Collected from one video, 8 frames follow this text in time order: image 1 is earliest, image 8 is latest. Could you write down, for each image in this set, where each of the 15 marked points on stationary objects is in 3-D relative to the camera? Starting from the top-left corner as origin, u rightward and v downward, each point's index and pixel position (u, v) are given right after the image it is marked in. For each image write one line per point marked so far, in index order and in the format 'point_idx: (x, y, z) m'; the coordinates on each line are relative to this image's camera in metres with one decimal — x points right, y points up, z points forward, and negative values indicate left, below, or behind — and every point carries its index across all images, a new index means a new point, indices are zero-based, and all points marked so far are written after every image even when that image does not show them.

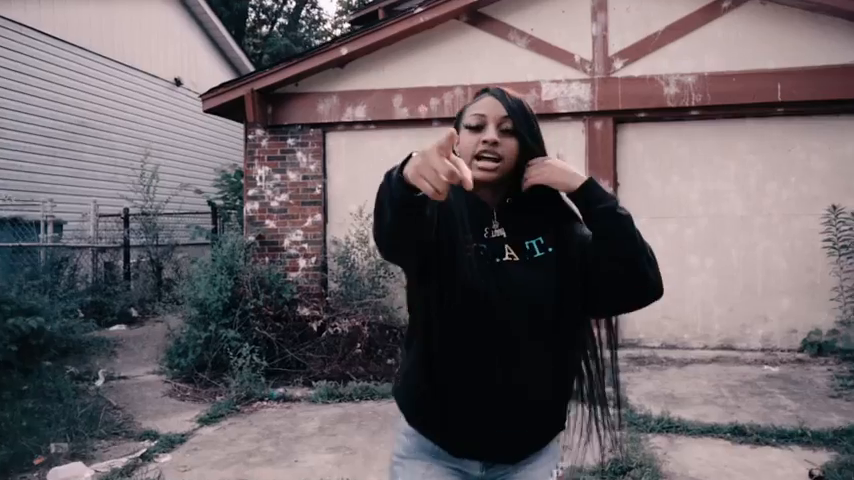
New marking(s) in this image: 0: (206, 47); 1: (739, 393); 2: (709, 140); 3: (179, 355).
0: (-4.4, +3.8, +14.1) m
1: (+2.6, -1.3, +5.8) m
2: (+2.8, +1.0, +7.1) m
3: (-2.3, -1.1, +6.6) m
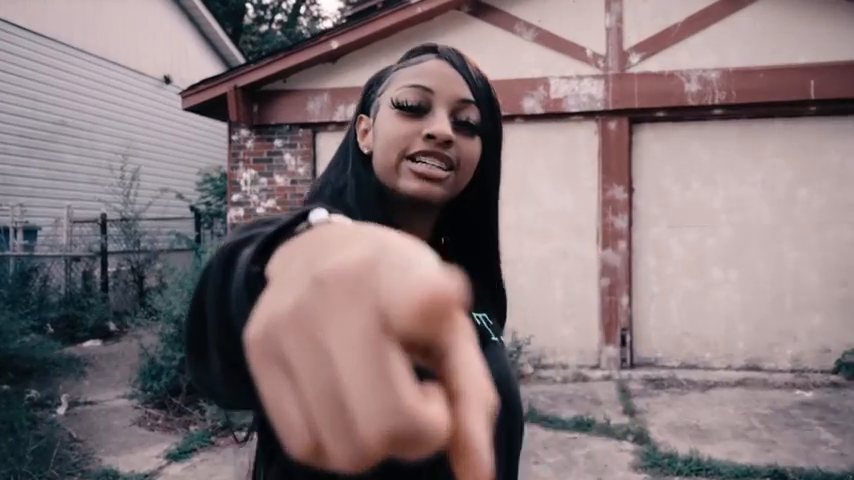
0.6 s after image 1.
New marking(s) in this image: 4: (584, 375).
0: (-4.4, +3.8, +13.5) m
1: (+2.5, -1.4, +5.2) m
2: (+2.8, +0.9, +6.5) m
3: (-2.3, -1.2, +6.0) m
4: (+1.4, -1.2, +6.5) m
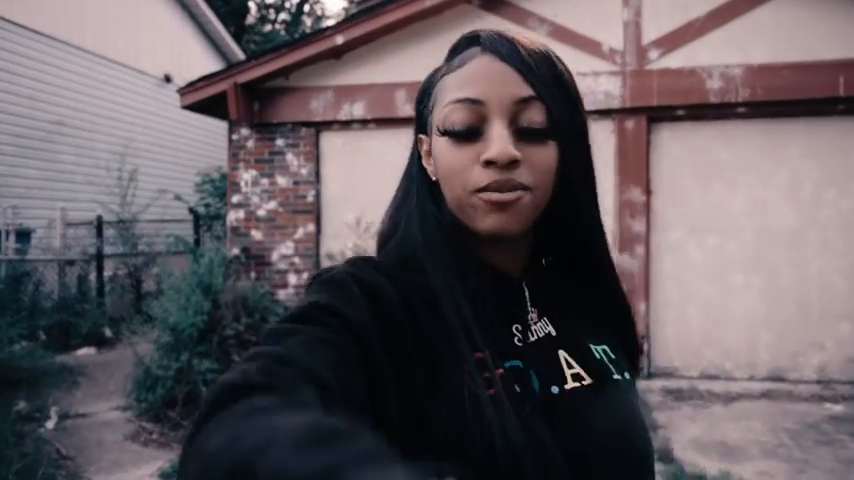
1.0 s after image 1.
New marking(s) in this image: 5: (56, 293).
0: (-4.3, +3.7, +13.3) m
1: (+2.6, -1.4, +4.9) m
2: (+2.9, +0.9, +6.2) m
3: (-2.3, -1.2, +5.7) m
4: (+1.5, -1.3, +6.2) m
5: (-3.9, -0.5, +7.5) m
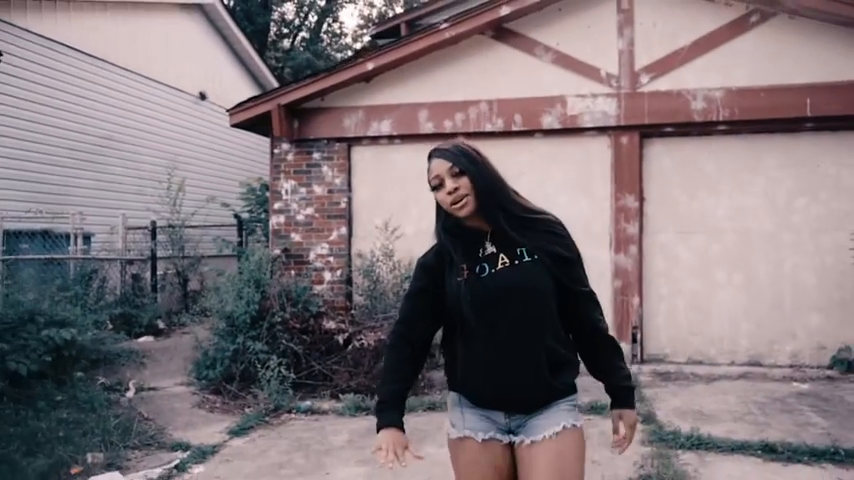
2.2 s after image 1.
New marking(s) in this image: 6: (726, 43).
0: (-4.0, +3.6, +14.3) m
1: (+2.8, -1.4, +5.7) m
2: (+3.1, +0.9, +7.1) m
3: (-2.1, -1.2, +6.7) m
4: (+1.7, -1.3, +7.1) m
5: (-3.7, -0.6, +8.5) m
6: (+3.0, +2.0, +7.0) m
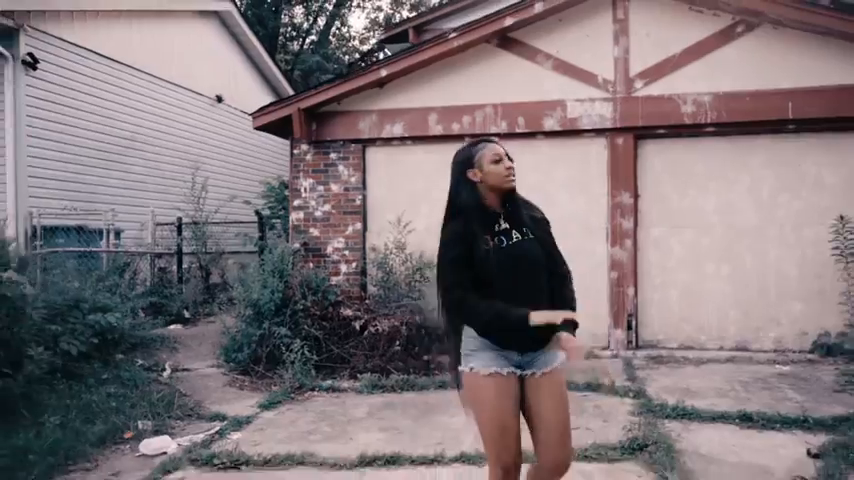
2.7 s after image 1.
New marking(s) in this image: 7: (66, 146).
0: (-3.8, +3.7, +14.9) m
1: (+2.9, -1.3, +6.3) m
2: (+3.2, +0.9, +7.6) m
3: (-2.0, -1.1, +7.2) m
4: (+1.8, -1.2, +7.7) m
5: (-3.5, -0.5, +9.1) m
6: (+3.1, +2.0, +7.5) m
7: (-4.8, +1.3, +9.5) m
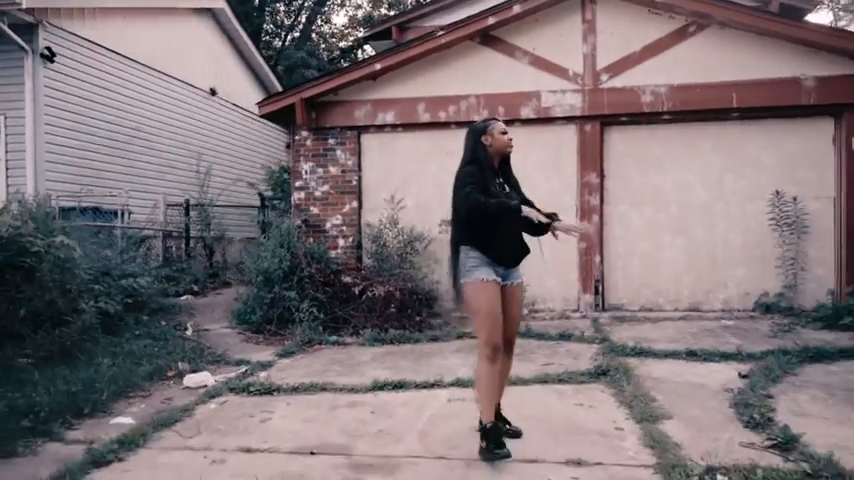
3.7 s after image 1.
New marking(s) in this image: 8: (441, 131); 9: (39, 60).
0: (-4.2, +4.0, +15.7) m
1: (+2.8, -1.0, +7.3) m
2: (+3.1, +1.2, +8.7) m
3: (-2.1, -0.8, +8.1) m
4: (+1.7, -0.9, +8.7) m
5: (-3.7, -0.2, +9.9) m
6: (+2.9, +2.3, +8.6) m
7: (-5.0, +1.5, +10.2) m
8: (+0.2, +1.4, +9.0) m
9: (-5.1, +2.4, +9.3) m
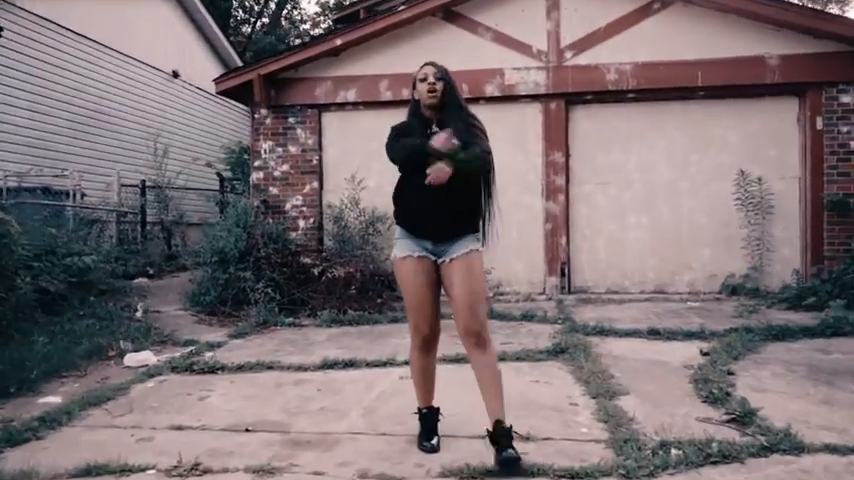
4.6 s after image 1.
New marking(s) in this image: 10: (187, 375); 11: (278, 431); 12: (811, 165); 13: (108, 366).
0: (-4.9, +4.3, +15.3) m
1: (+2.4, -0.8, +7.2) m
2: (+2.6, +1.5, +8.5) m
3: (-2.5, -0.6, +7.8) m
4: (+1.3, -0.7, +8.5) m
5: (-4.2, 0.0, +9.5) m
6: (+2.5, +2.6, +8.4) m
7: (-5.5, +1.8, +9.8) m
8: (-0.3, +1.6, +8.8) m
9: (-5.6, +2.6, +8.9) m
10: (-1.8, -1.0, +5.2) m
11: (-0.8, -1.0, +3.8) m
12: (+4.5, +0.9, +8.2) m
13: (-2.5, -1.0, +5.5) m
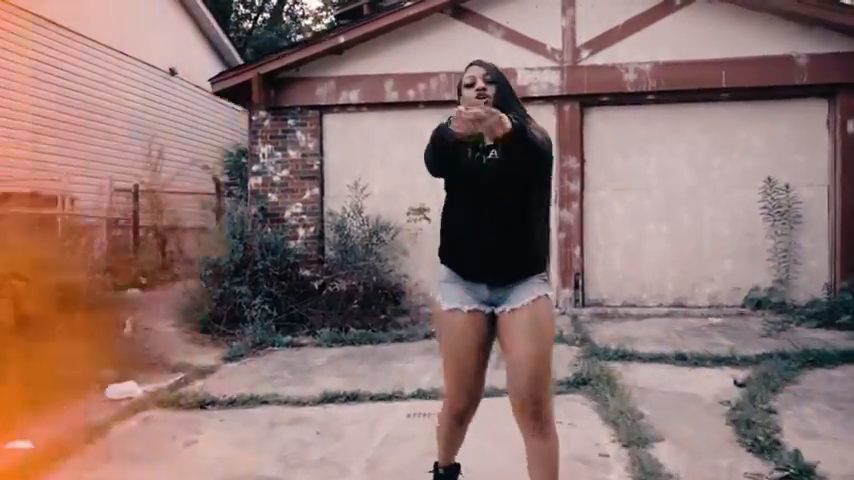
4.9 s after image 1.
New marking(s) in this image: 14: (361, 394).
0: (-4.8, +4.2, +14.8) m
1: (+2.5, -0.9, +6.8) m
2: (+2.7, +1.3, +8.1) m
3: (-2.4, -0.7, +7.4) m
4: (+1.3, -0.8, +8.1) m
5: (-4.1, -0.1, +9.1) m
6: (+2.6, +2.4, +7.9) m
7: (-5.4, +1.7, +9.4) m
8: (-0.2, +1.5, +8.3) m
9: (-5.5, +2.5, +8.5) m
10: (-1.7, -1.1, +4.7) m
11: (-0.7, -1.2, +3.3) m
12: (+4.6, +0.8, +7.8) m
13: (-2.4, -1.1, +5.0) m
14: (-0.5, -1.1, +4.9) m
